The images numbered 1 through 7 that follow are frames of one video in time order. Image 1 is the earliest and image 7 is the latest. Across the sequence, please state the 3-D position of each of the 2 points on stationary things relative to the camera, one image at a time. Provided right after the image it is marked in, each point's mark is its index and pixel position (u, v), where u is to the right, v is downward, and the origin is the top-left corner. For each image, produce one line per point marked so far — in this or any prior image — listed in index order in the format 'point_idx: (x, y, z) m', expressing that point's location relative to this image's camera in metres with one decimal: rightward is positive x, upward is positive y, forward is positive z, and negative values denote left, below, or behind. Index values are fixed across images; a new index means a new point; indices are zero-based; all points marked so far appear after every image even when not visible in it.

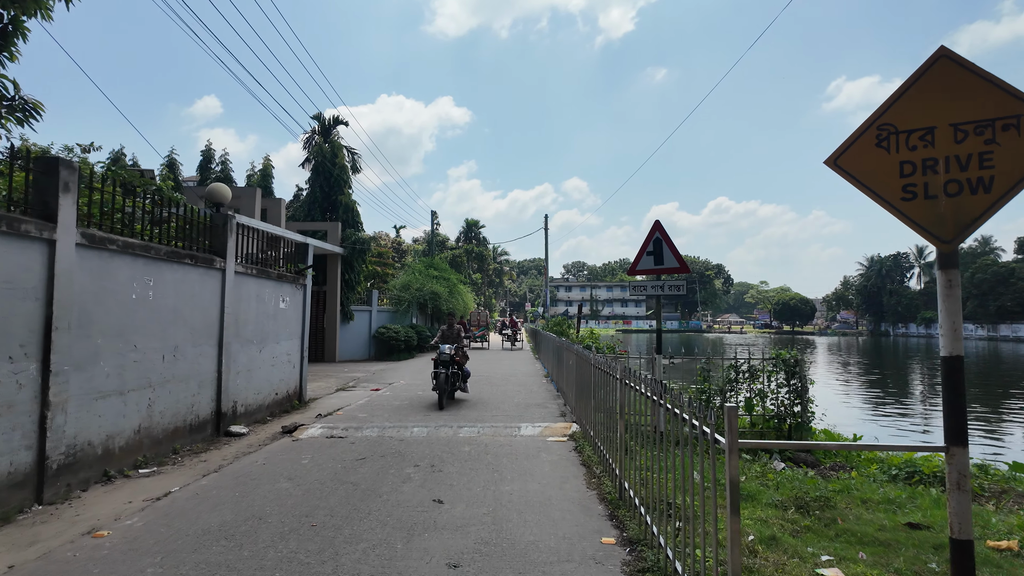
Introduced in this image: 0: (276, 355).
0: (-3.7, -1.0, +9.4) m
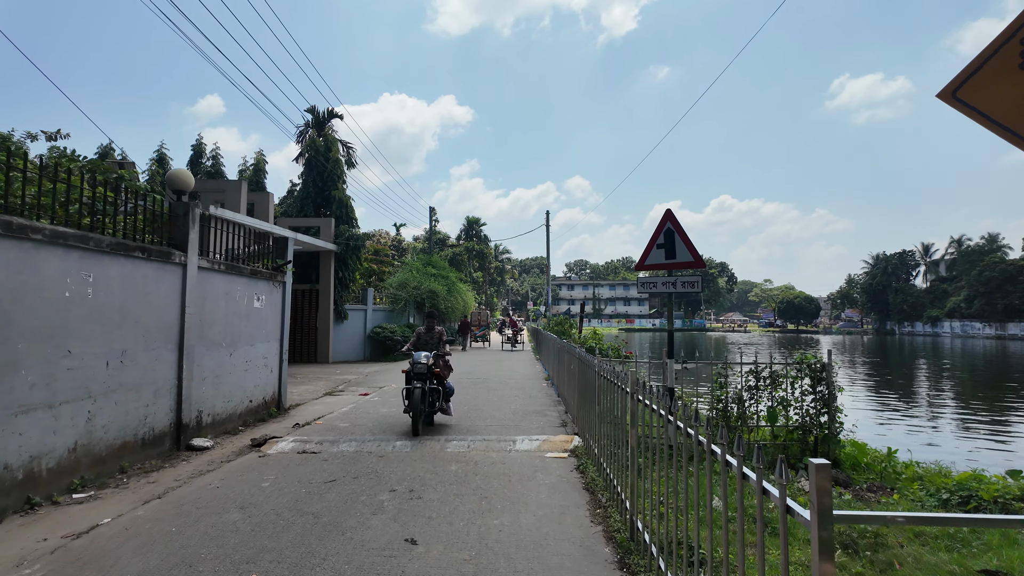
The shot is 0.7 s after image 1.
0: (-3.8, -1.0, +8.6) m
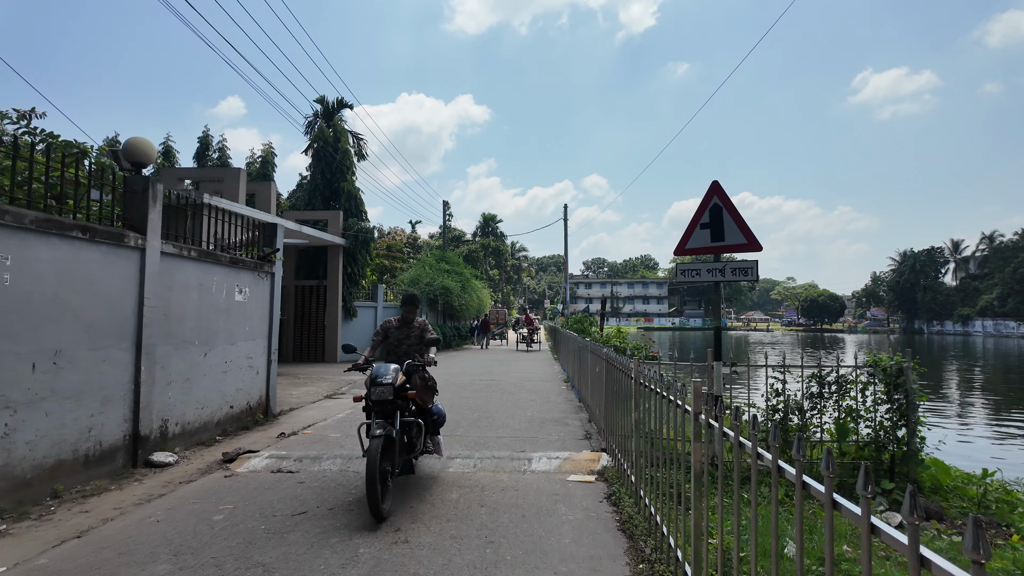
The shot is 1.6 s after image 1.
0: (-3.6, -0.9, +7.6) m
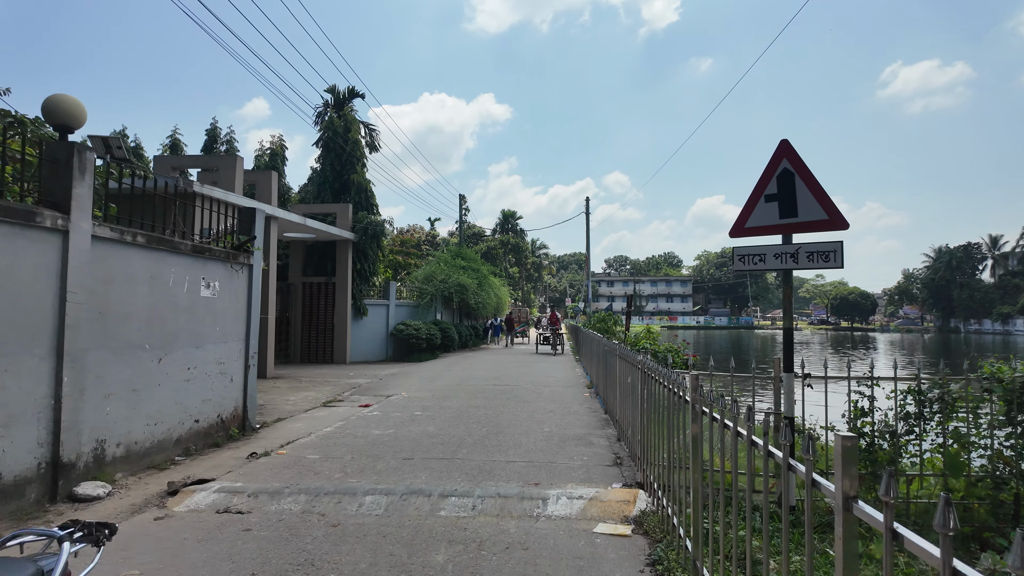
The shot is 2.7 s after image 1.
0: (-3.5, -0.8, +6.4) m
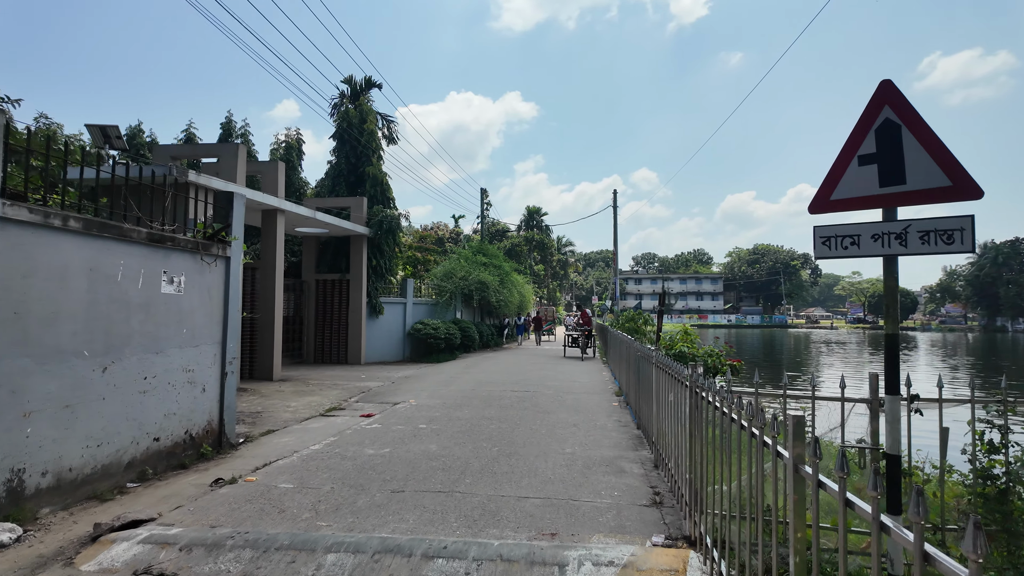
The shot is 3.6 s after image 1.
0: (-3.3, -0.8, +5.5) m
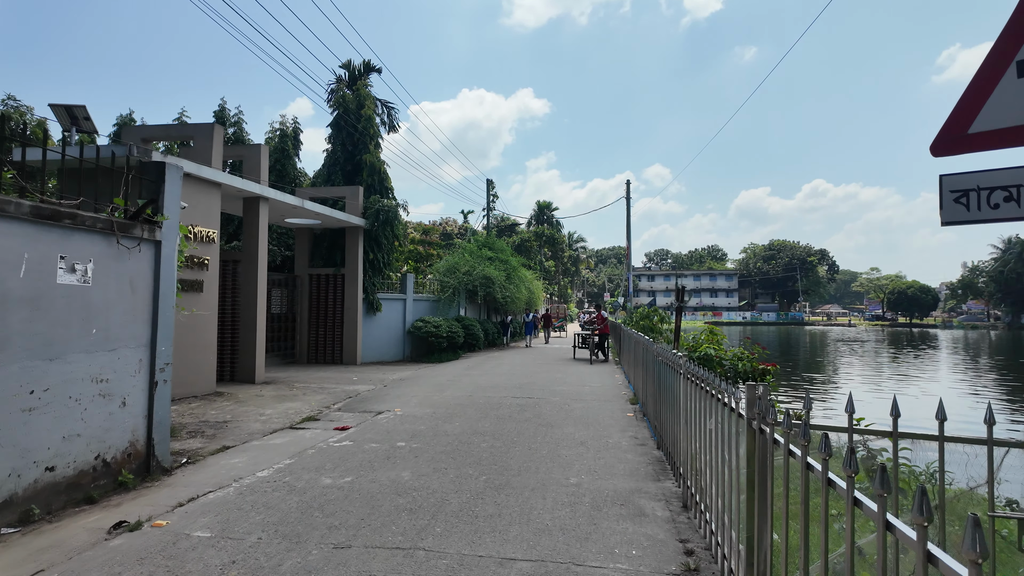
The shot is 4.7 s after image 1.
0: (-3.4, -0.7, +4.3) m
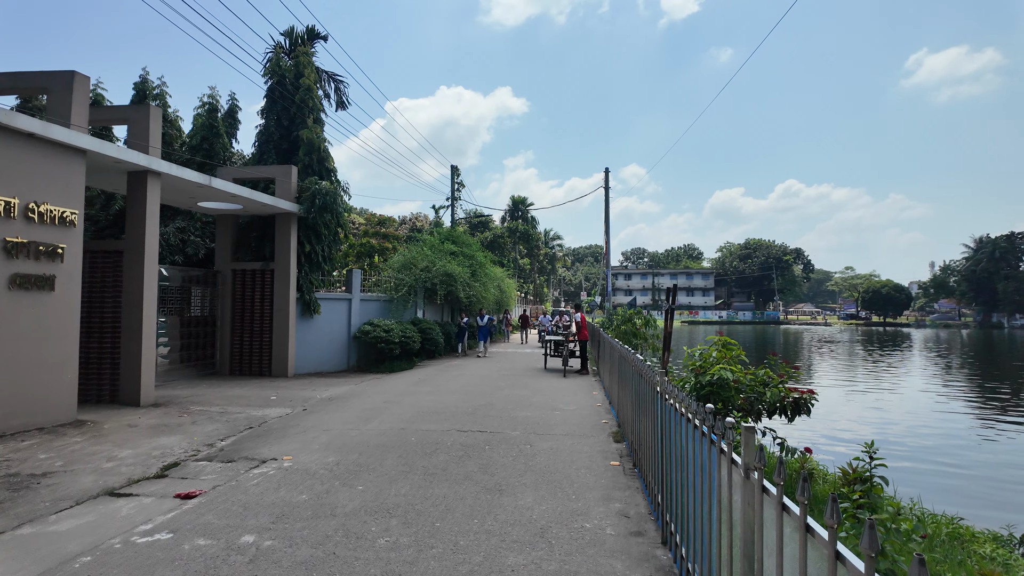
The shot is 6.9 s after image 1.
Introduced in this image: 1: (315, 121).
0: (-3.9, -0.7, +1.8) m
1: (-5.5, +4.6, +16.7) m
